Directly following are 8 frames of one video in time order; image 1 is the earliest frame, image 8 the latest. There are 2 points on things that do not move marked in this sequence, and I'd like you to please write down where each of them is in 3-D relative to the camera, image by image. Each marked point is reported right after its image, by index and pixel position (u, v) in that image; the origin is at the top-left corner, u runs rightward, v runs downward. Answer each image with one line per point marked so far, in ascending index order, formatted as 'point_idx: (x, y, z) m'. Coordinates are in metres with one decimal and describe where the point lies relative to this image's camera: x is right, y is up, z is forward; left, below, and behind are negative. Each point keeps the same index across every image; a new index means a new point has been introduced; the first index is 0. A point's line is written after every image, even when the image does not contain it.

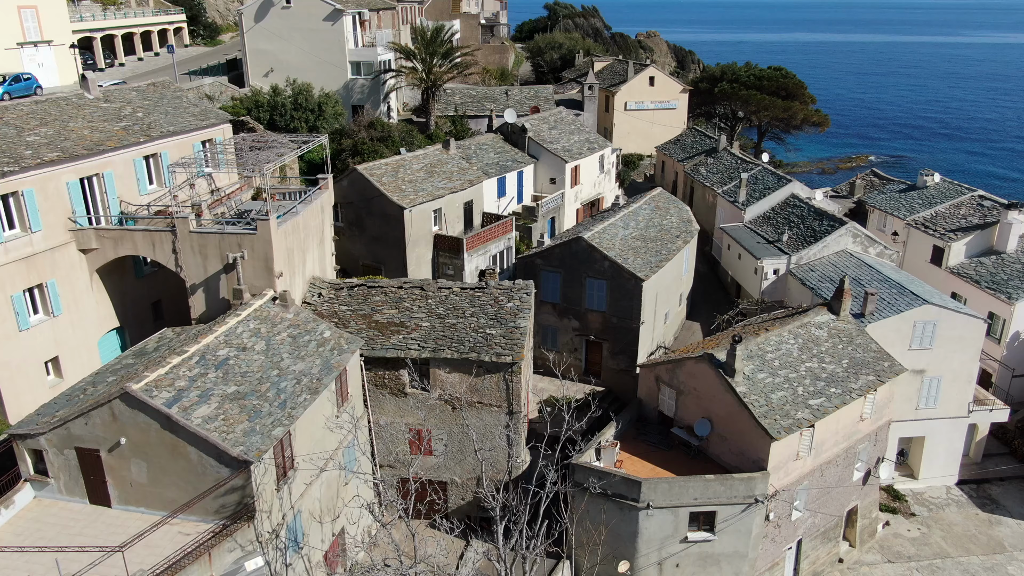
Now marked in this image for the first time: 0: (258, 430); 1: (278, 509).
0: (-6.0, -3.4, +19.2) m
1: (-5.7, -5.4, +19.9) m
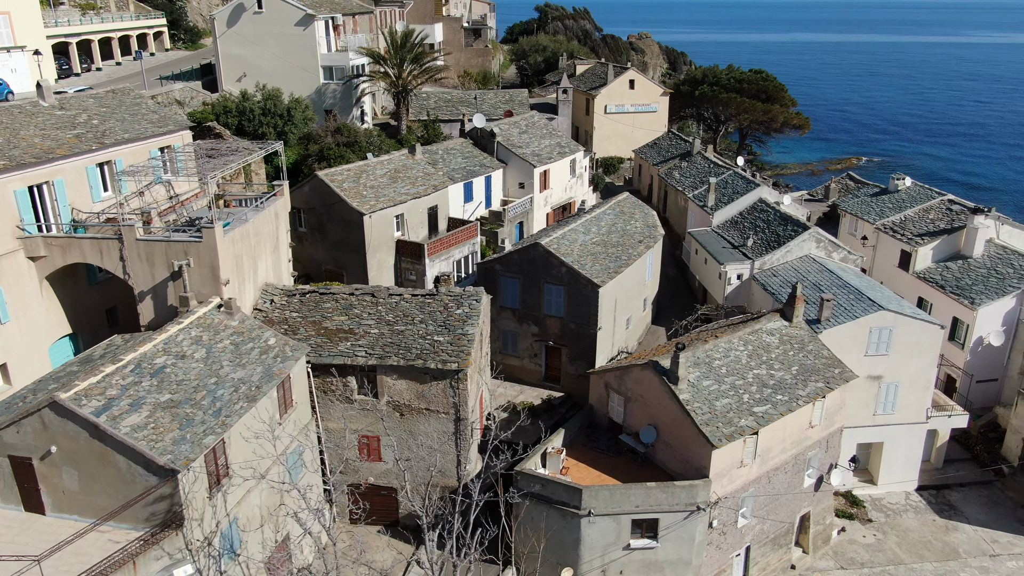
0: (-7.7, -3.6, +19.3) m
1: (-7.4, -5.6, +20.0) m
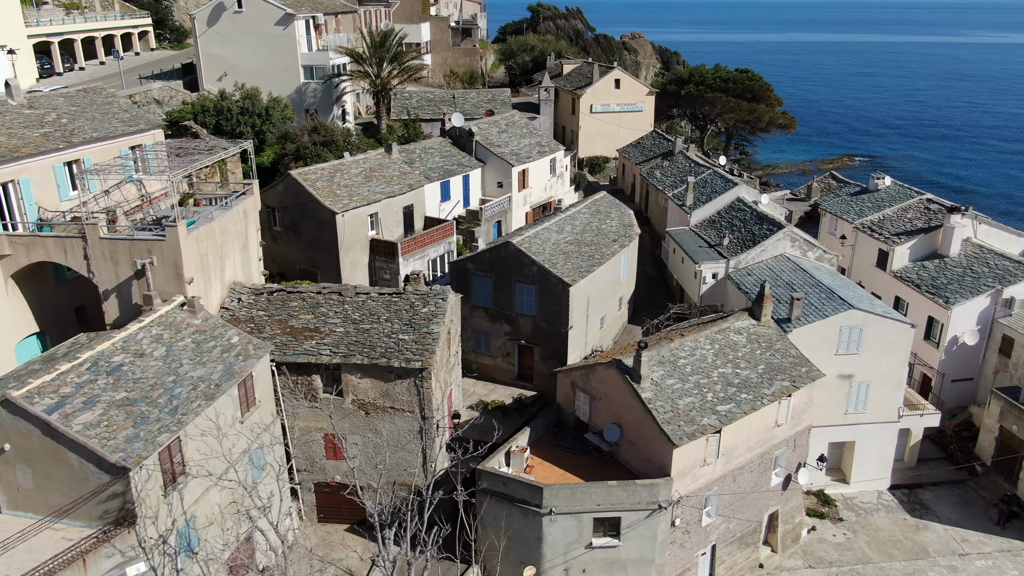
0: (-8.8, -3.5, +19.3) m
1: (-8.5, -5.6, +20.0) m
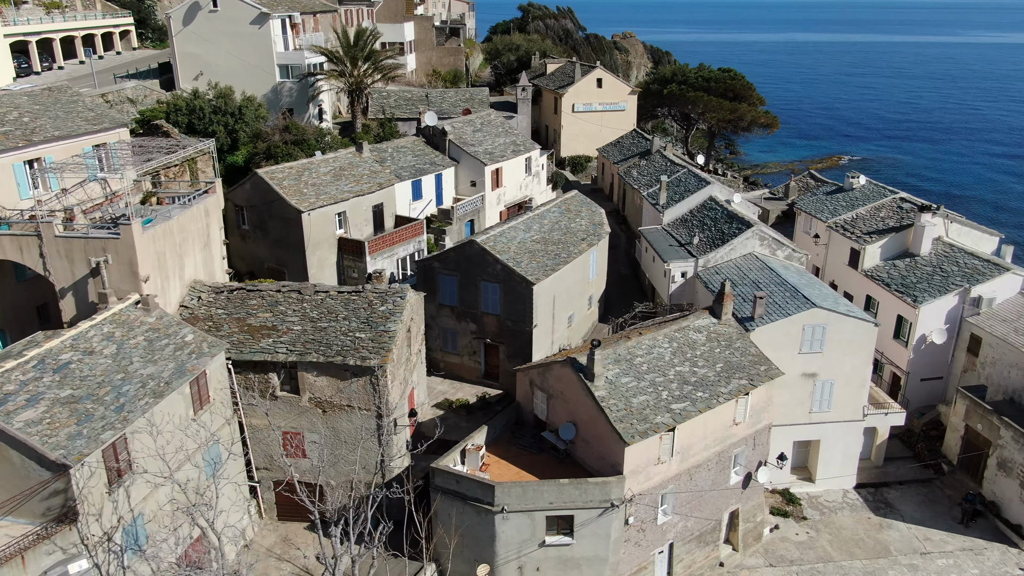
0: (-10.2, -3.5, +19.3) m
1: (-9.9, -5.5, +20.0) m
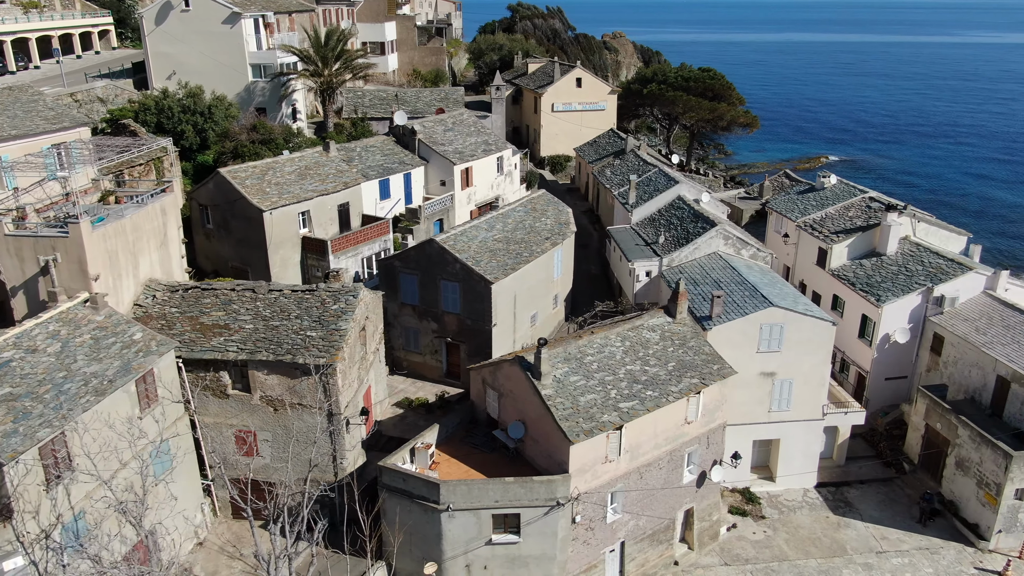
0: (-11.7, -3.4, +19.4) m
1: (-11.5, -5.5, +20.1) m
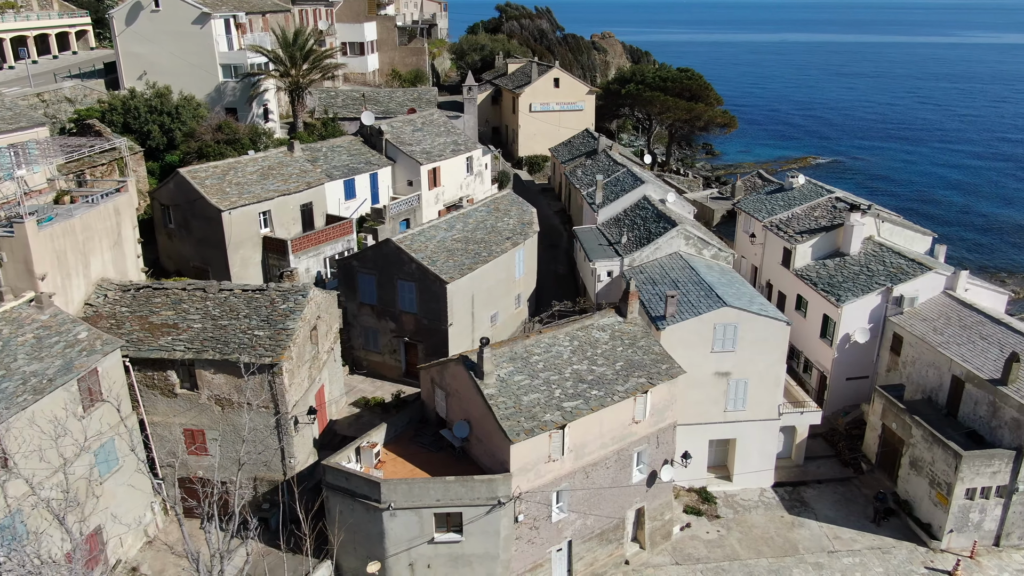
0: (-13.4, -3.4, +19.5) m
1: (-13.2, -5.5, +20.2) m
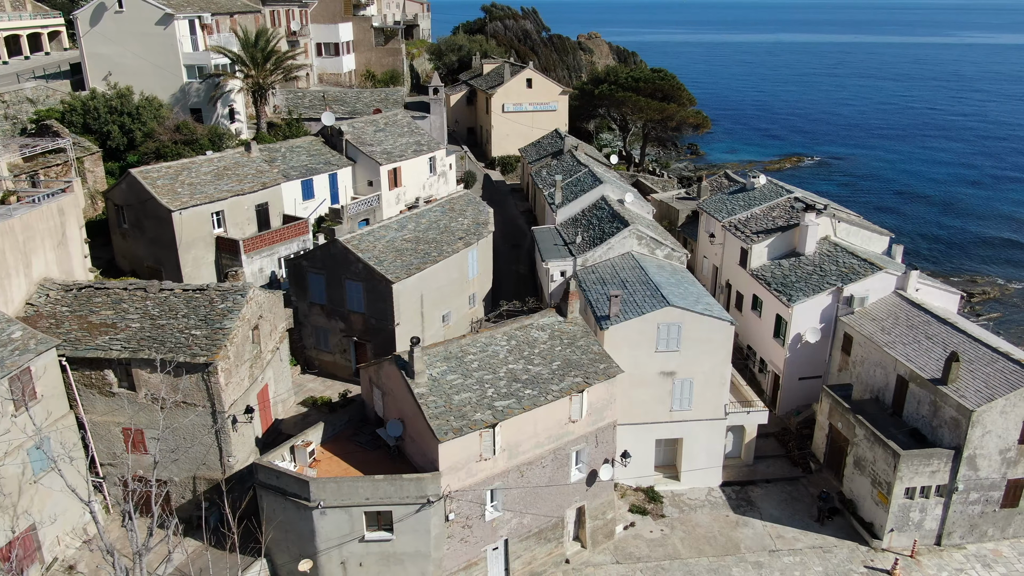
0: (-15.5, -3.4, +19.6) m
1: (-15.2, -5.5, +20.3) m
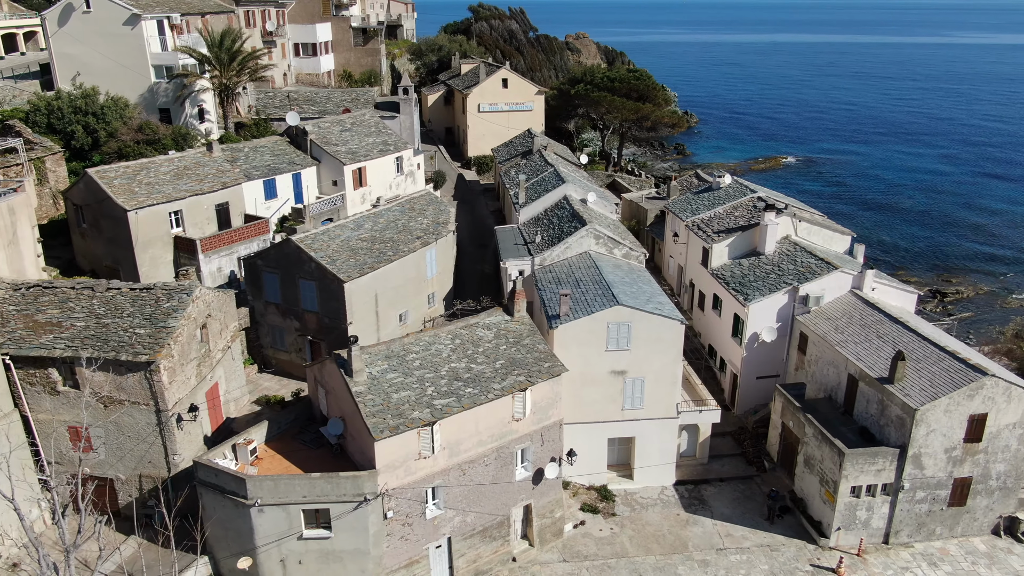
0: (-17.4, -3.4, +19.8) m
1: (-17.1, -5.4, +20.4) m
